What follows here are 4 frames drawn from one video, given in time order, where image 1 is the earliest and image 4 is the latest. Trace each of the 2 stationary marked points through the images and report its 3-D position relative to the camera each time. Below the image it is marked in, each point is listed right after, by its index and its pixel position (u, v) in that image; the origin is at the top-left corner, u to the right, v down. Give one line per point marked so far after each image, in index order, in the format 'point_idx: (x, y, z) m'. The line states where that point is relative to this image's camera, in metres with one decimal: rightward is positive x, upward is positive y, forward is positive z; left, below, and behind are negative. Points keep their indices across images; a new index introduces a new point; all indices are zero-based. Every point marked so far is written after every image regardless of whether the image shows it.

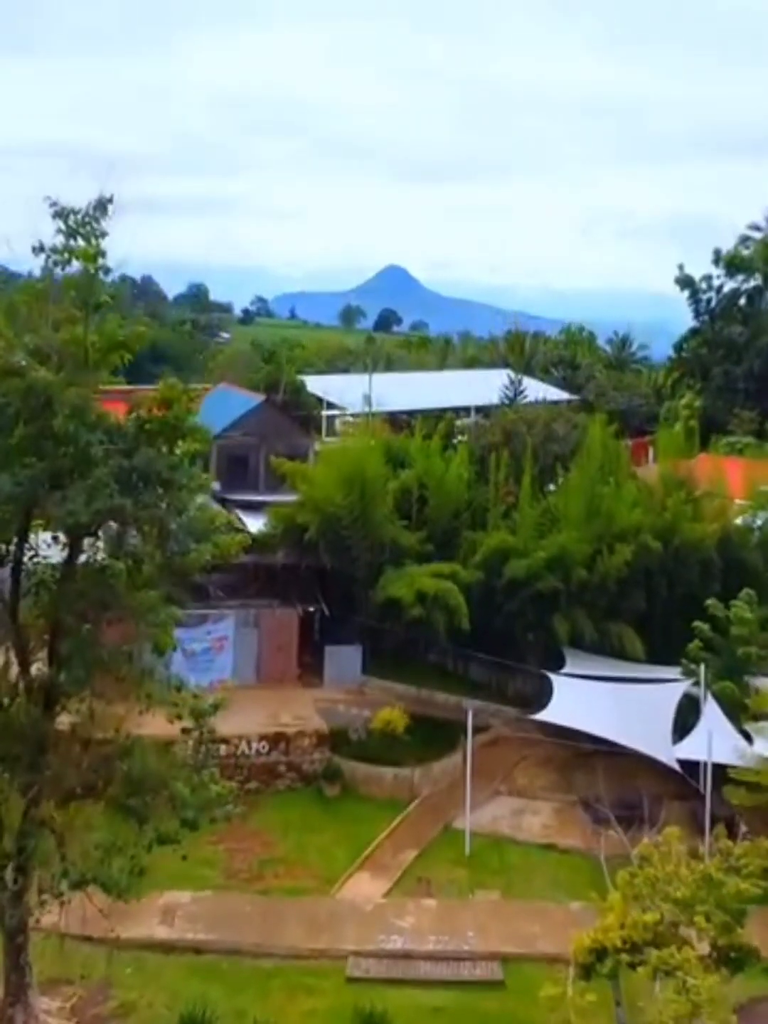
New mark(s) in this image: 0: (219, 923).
0: (-1.9, -4.8, +17.9) m
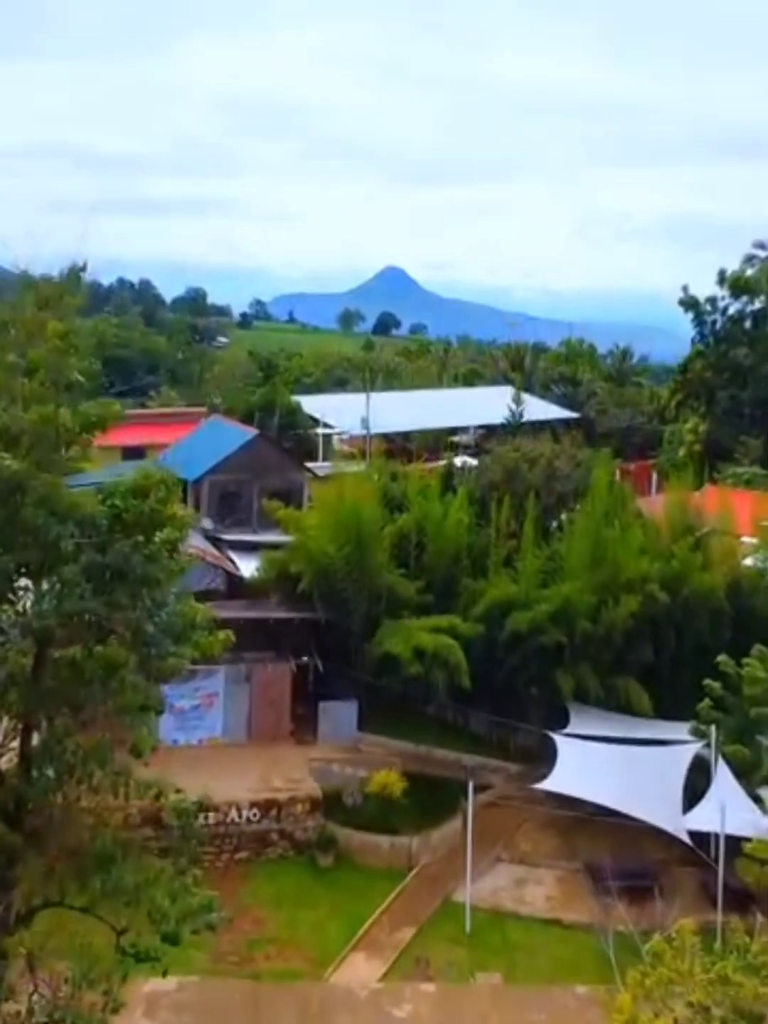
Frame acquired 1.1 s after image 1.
0: (-2.0, -5.5, +17.0) m
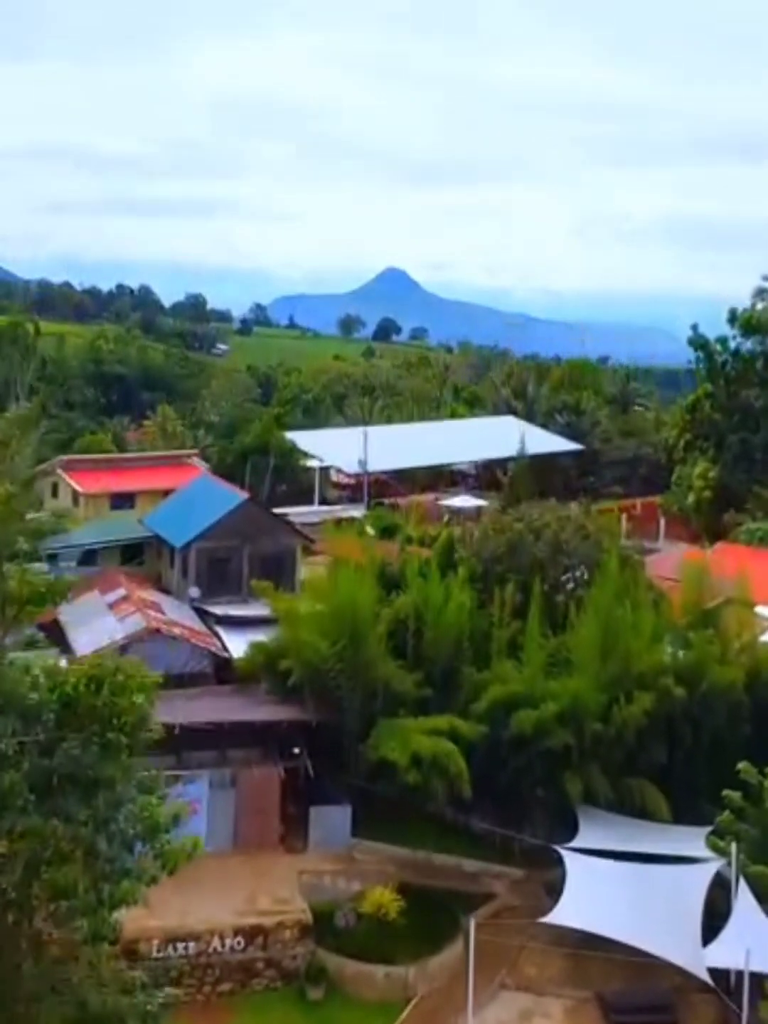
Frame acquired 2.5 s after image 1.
0: (-2.0, -6.8, +15.5) m
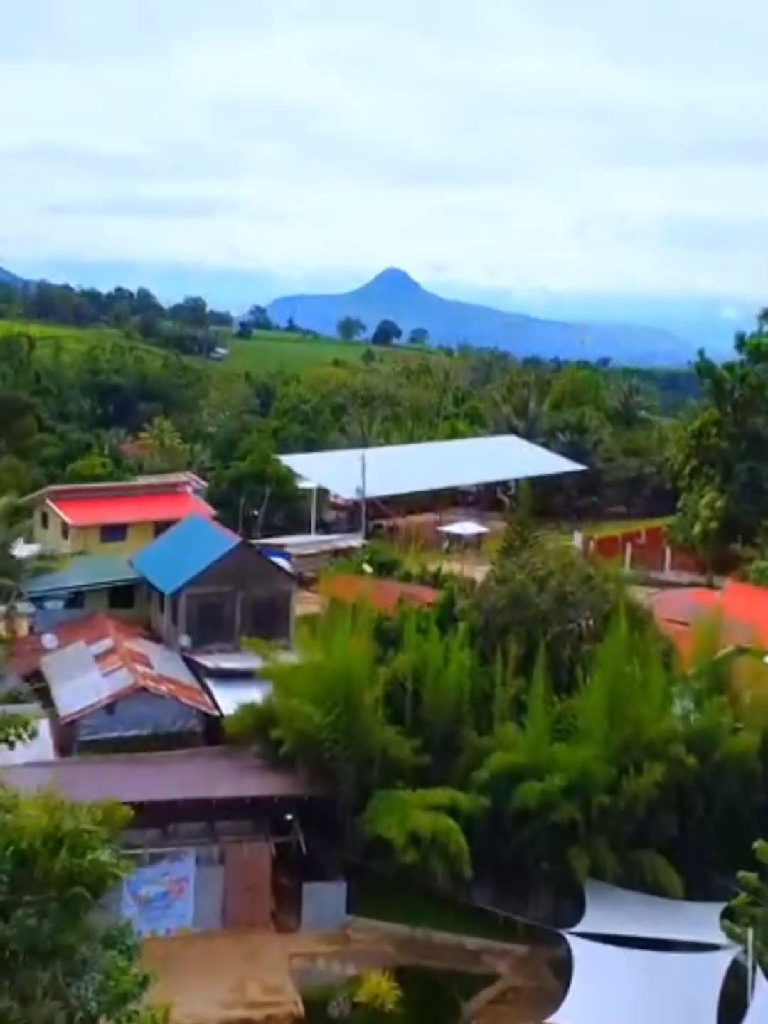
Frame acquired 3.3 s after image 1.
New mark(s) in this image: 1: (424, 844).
0: (-2.1, -7.6, +14.4) m
1: (+0.5, -4.1, +19.4) m
